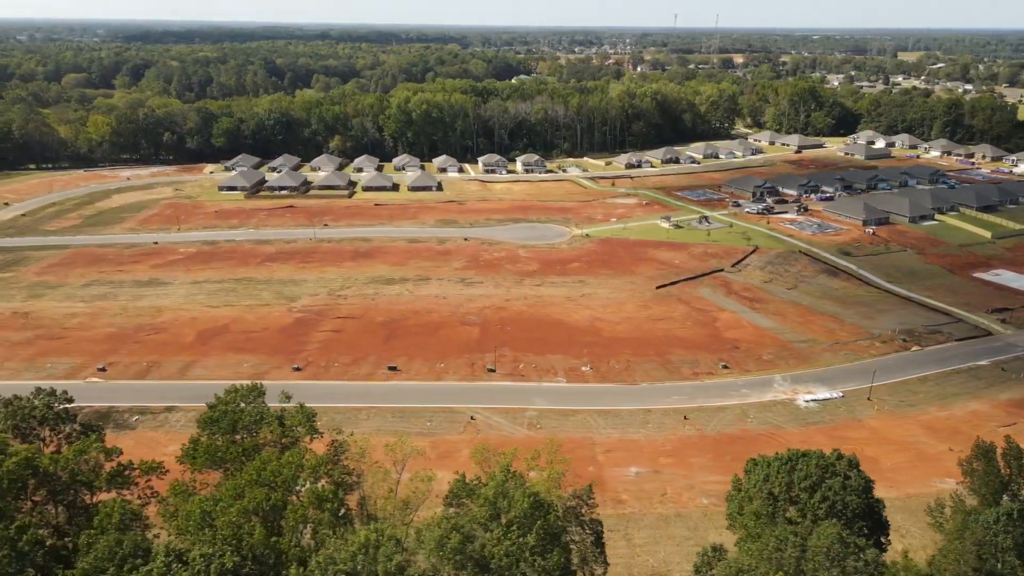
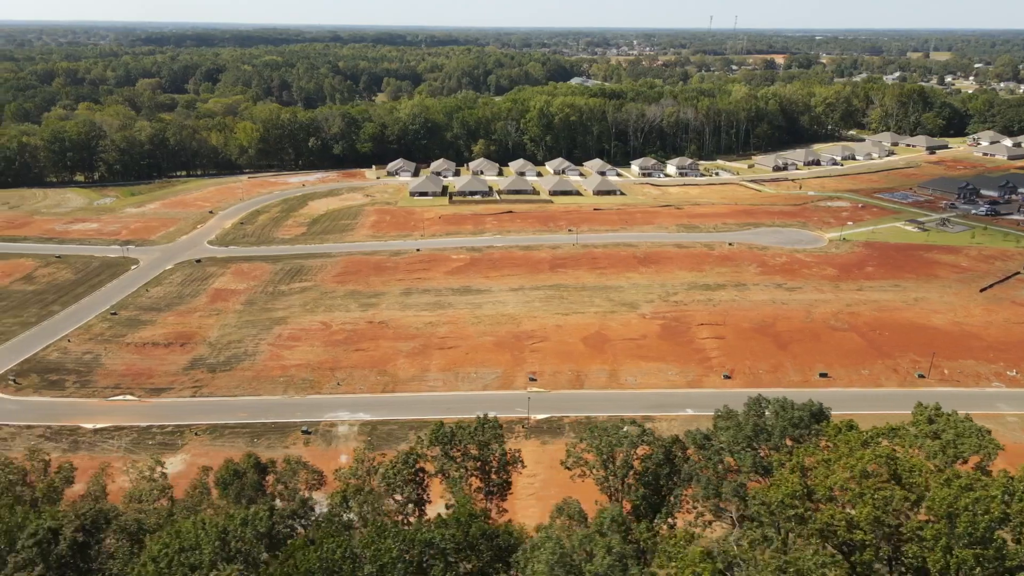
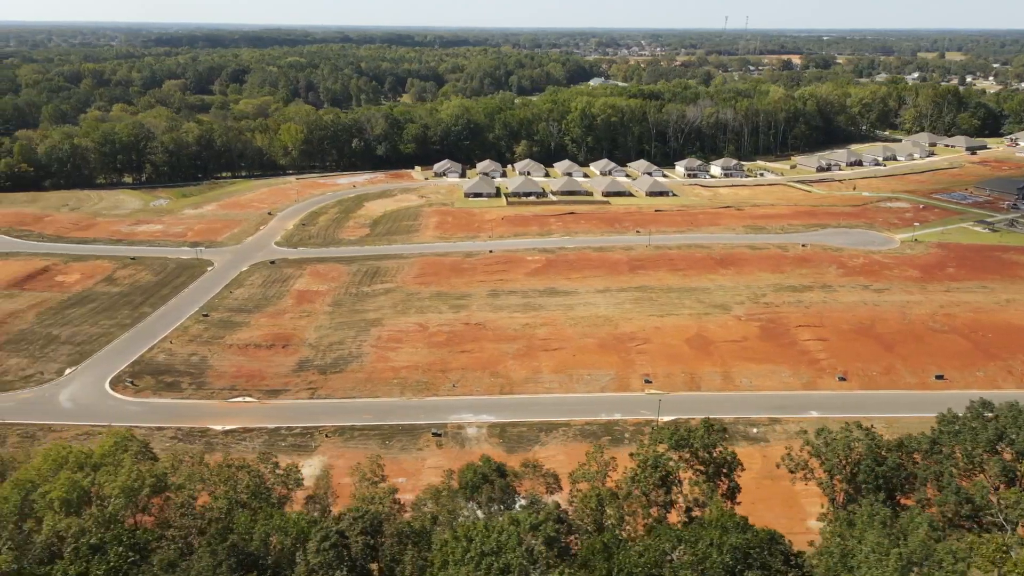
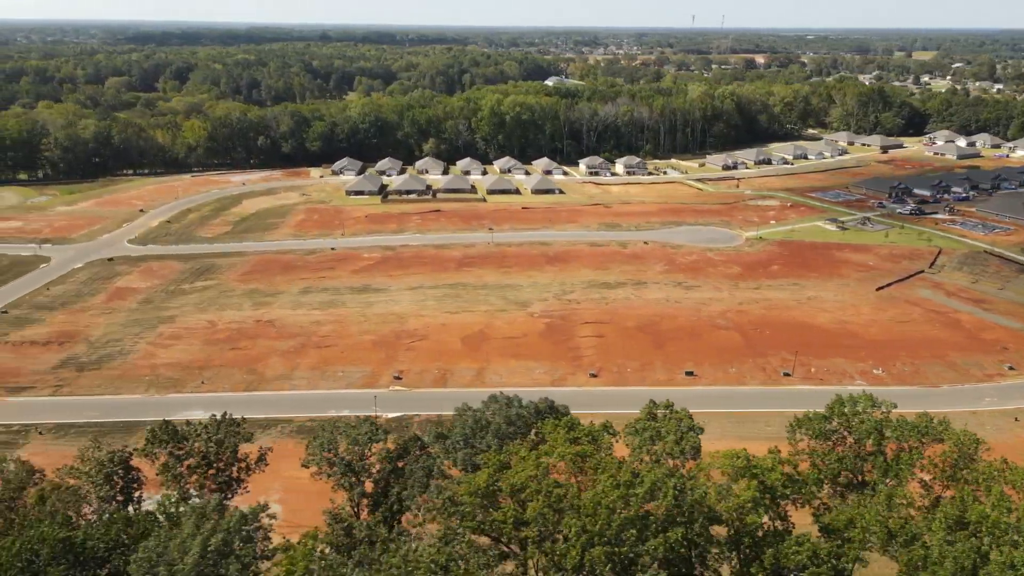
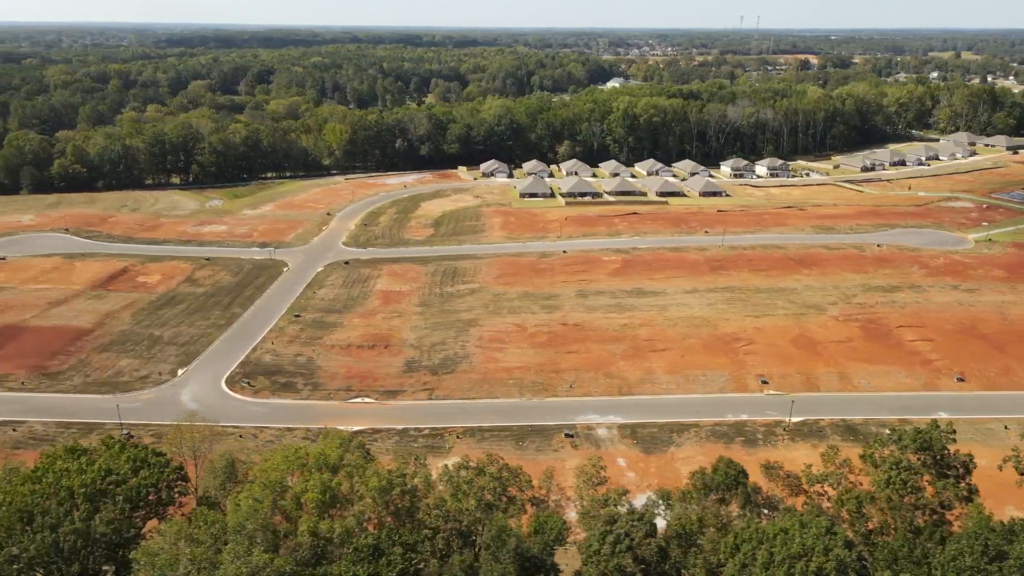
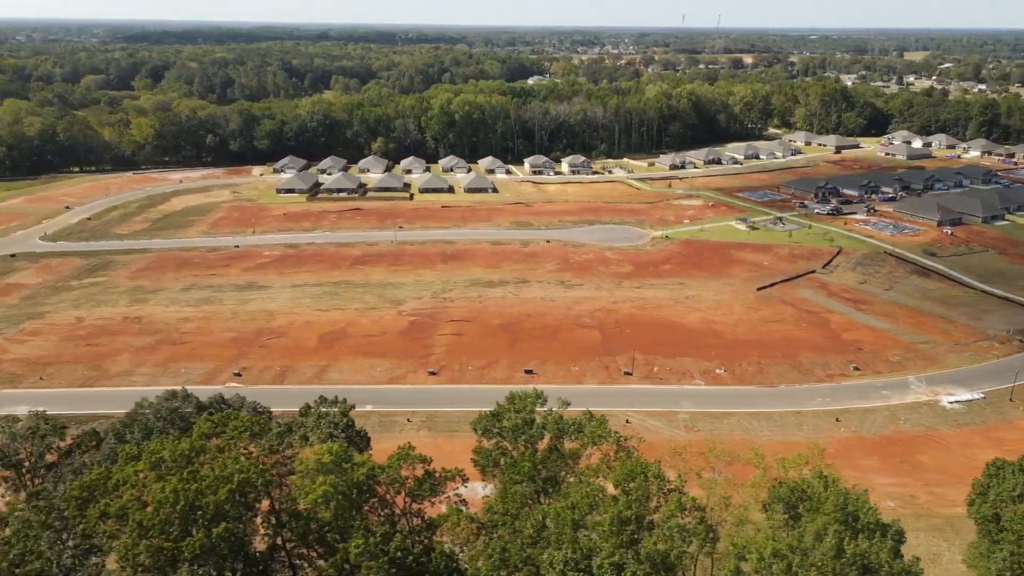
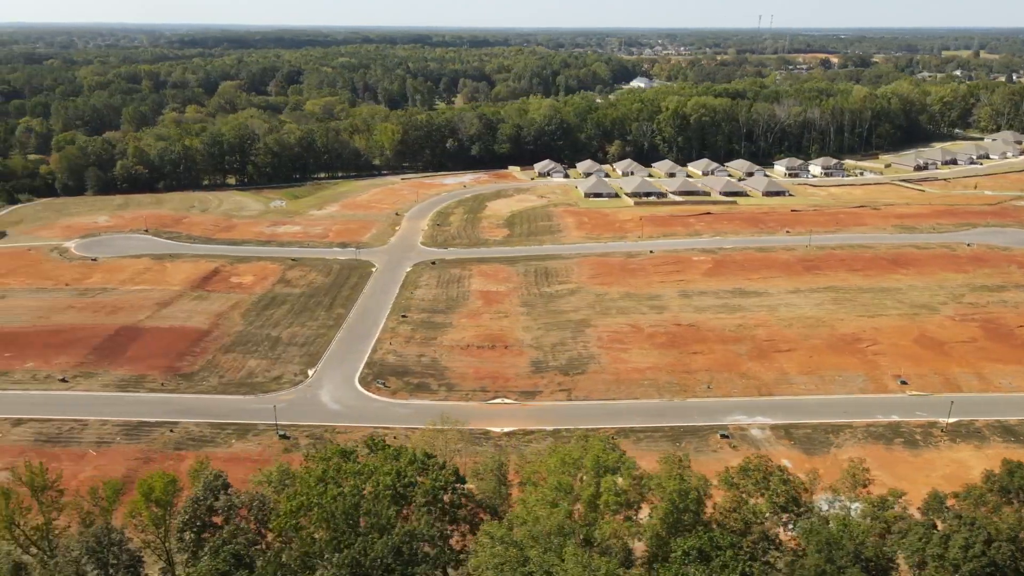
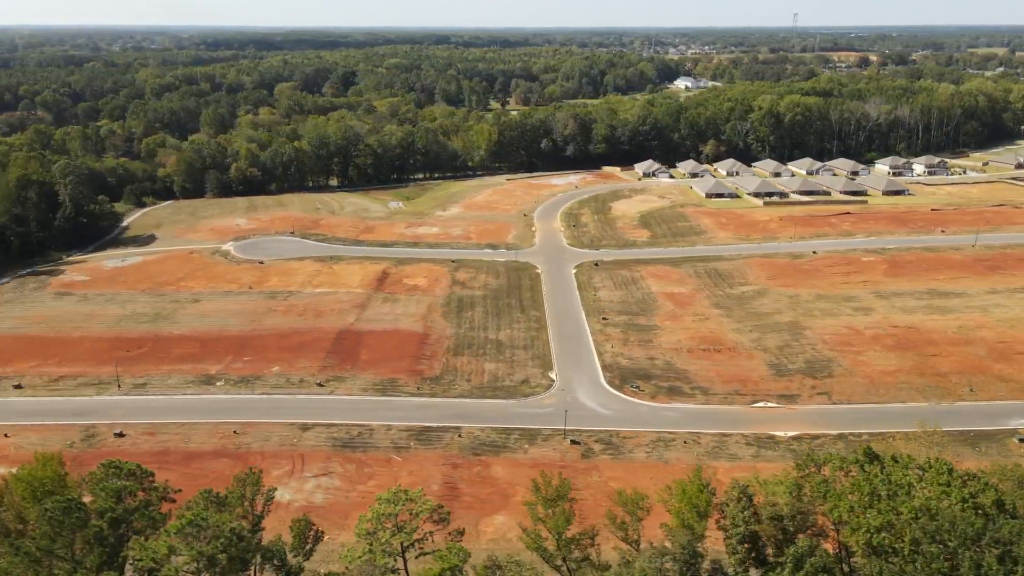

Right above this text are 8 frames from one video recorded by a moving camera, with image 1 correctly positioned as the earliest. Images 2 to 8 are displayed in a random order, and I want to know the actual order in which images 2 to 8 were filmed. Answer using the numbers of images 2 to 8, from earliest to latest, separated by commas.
6, 4, 2, 3, 5, 7, 8
